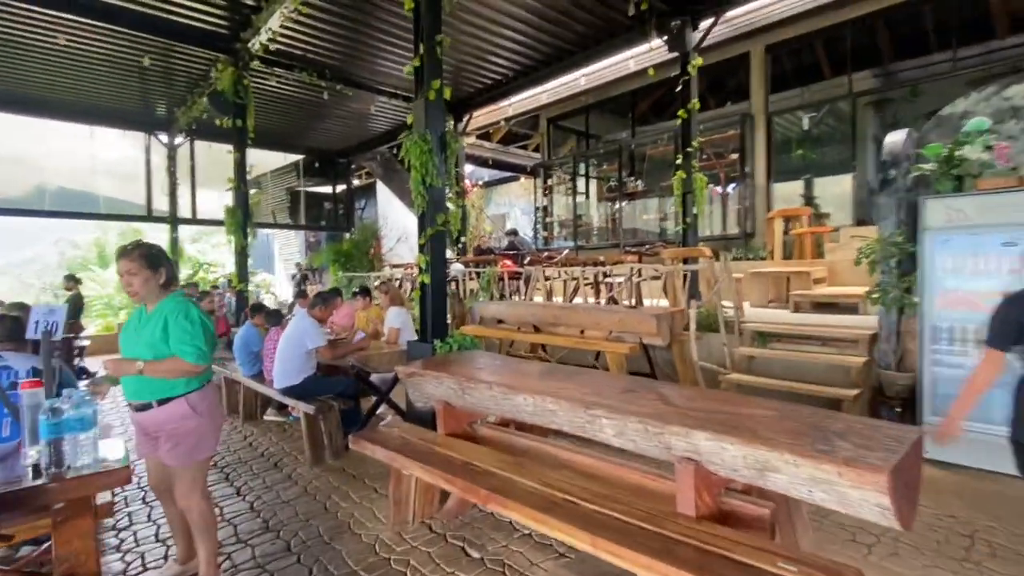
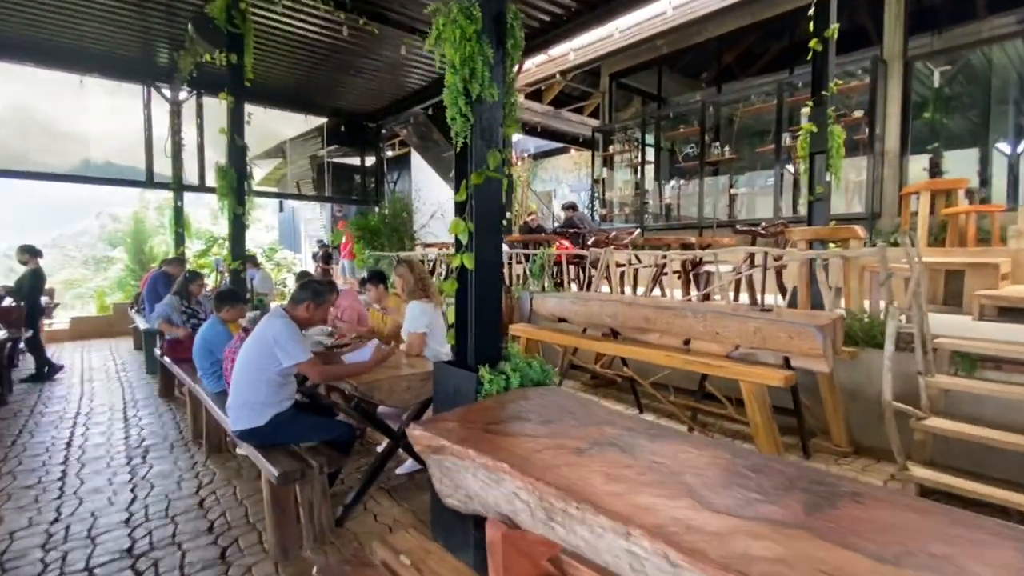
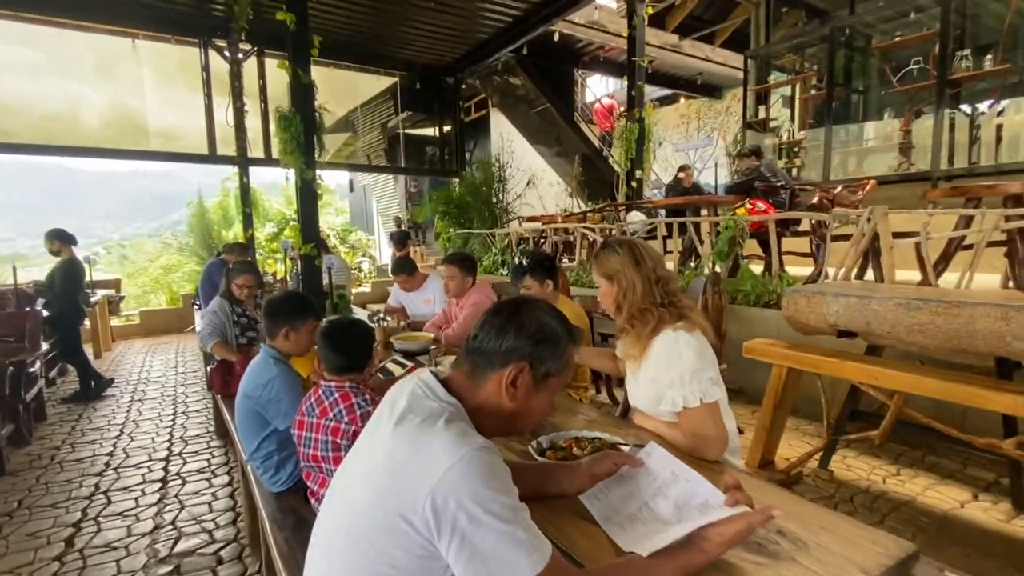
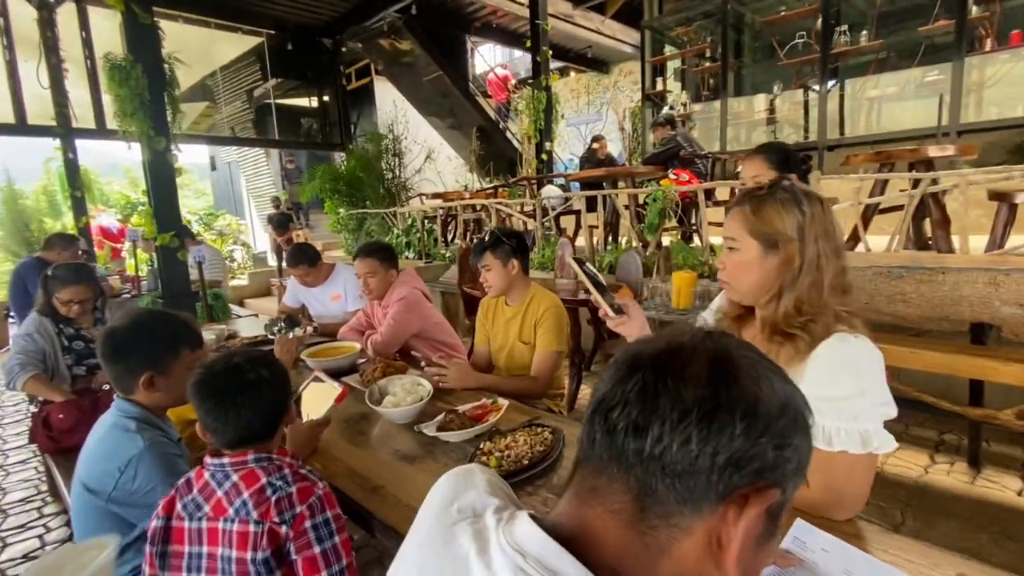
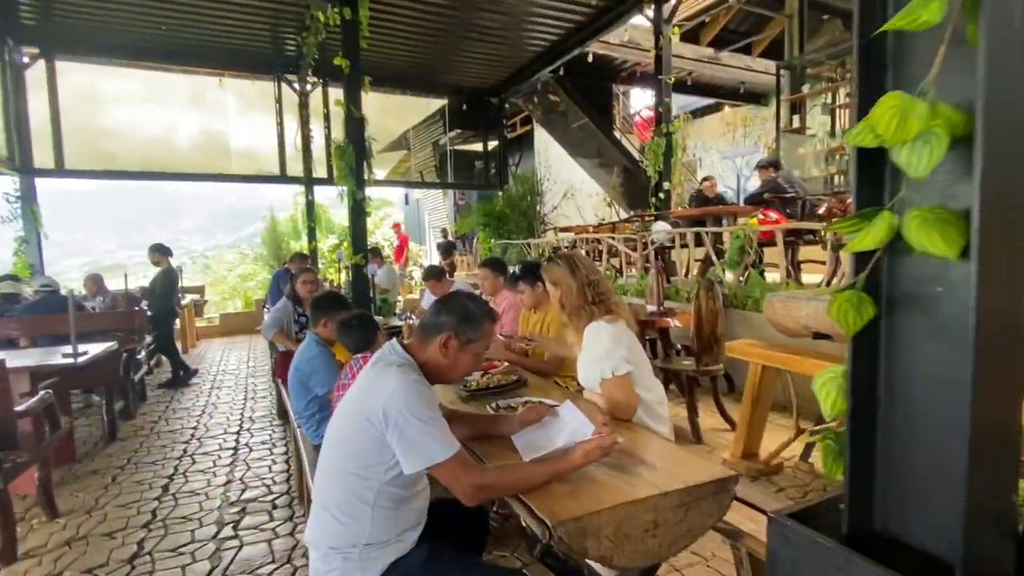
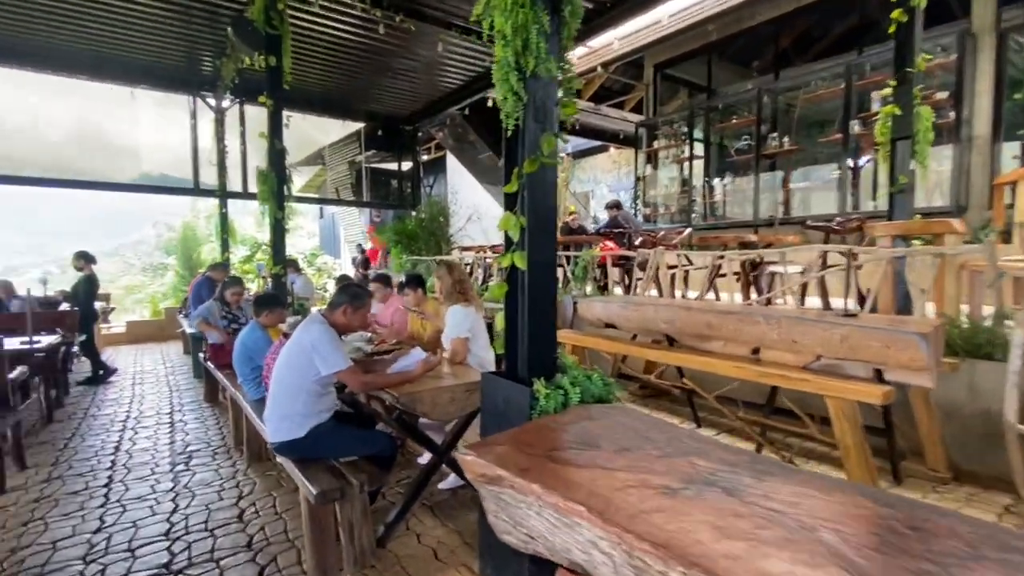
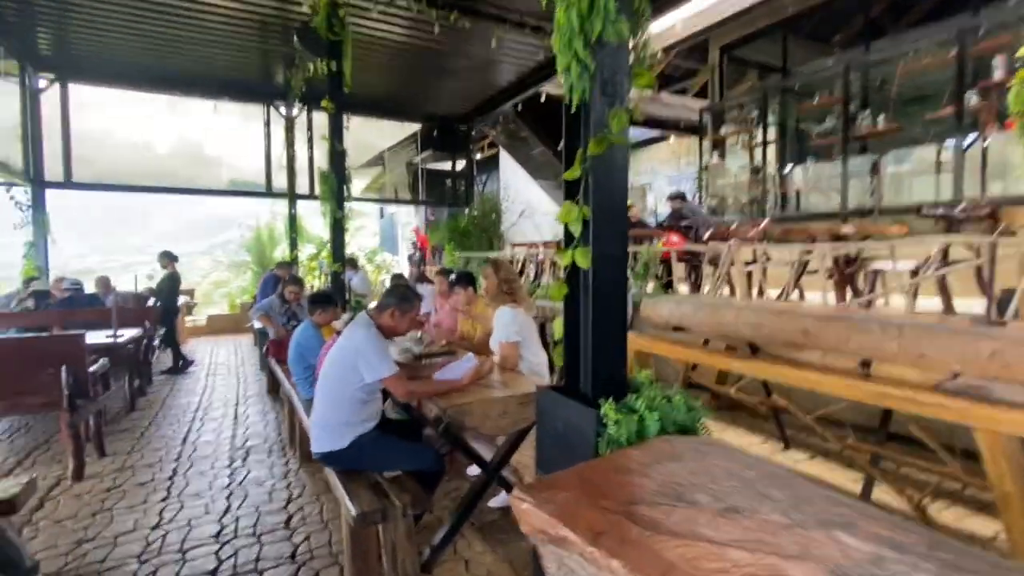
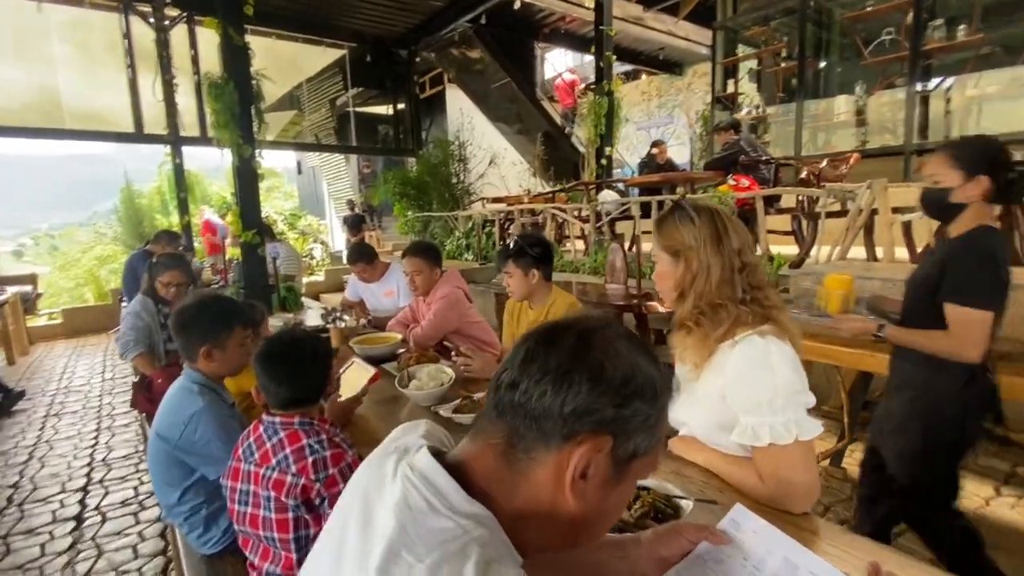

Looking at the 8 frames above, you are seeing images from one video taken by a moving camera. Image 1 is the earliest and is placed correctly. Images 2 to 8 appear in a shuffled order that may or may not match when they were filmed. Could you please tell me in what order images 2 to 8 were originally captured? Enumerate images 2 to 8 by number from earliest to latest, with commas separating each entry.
2, 6, 7, 5, 3, 8, 4
